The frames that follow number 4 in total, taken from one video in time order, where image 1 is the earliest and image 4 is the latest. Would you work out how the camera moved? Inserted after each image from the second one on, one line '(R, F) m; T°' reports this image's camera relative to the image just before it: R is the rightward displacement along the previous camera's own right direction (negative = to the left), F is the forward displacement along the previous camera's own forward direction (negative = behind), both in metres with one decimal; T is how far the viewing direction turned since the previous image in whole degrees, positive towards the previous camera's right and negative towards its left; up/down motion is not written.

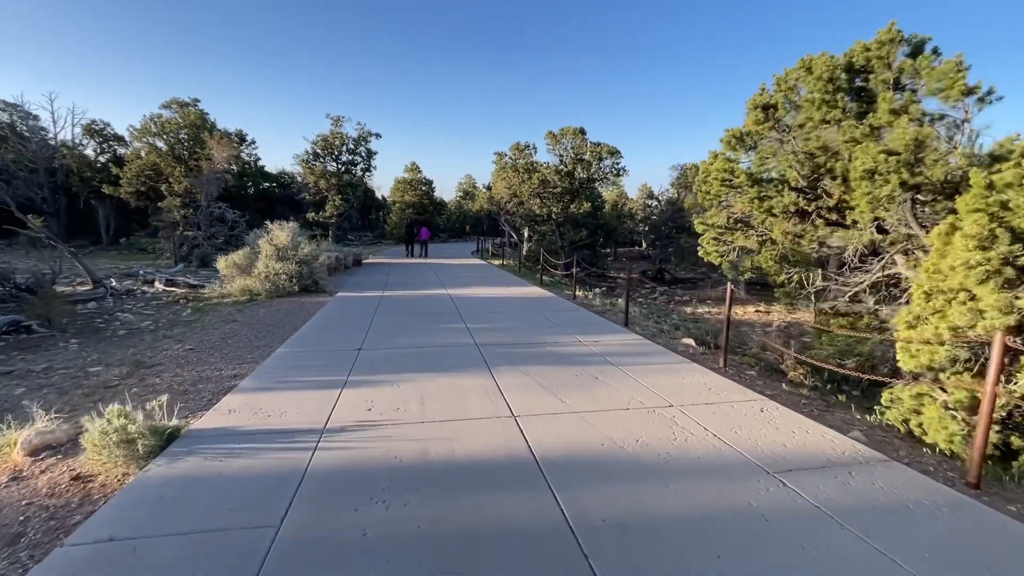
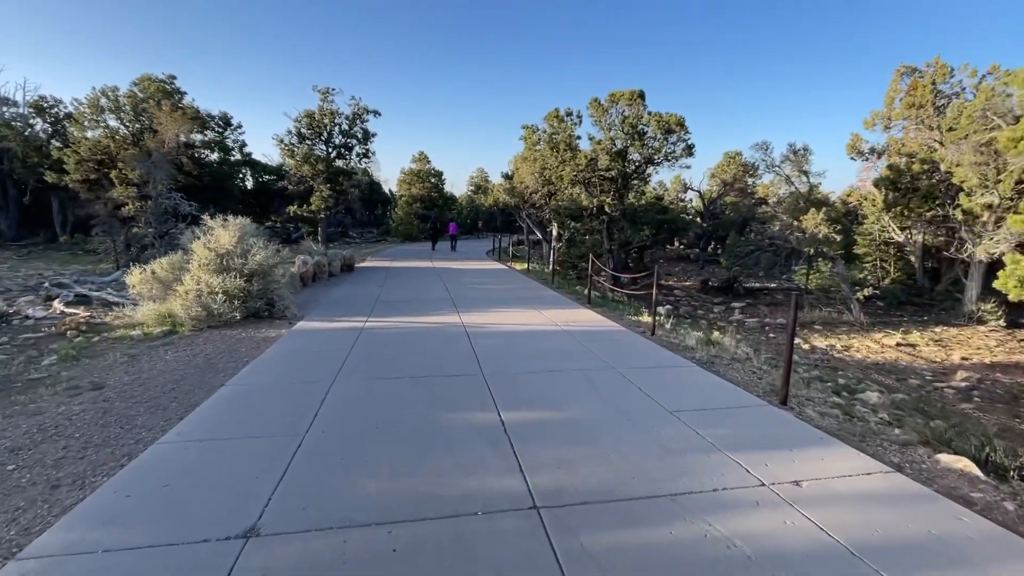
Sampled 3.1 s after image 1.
(-0.6, +4.1) m; -1°
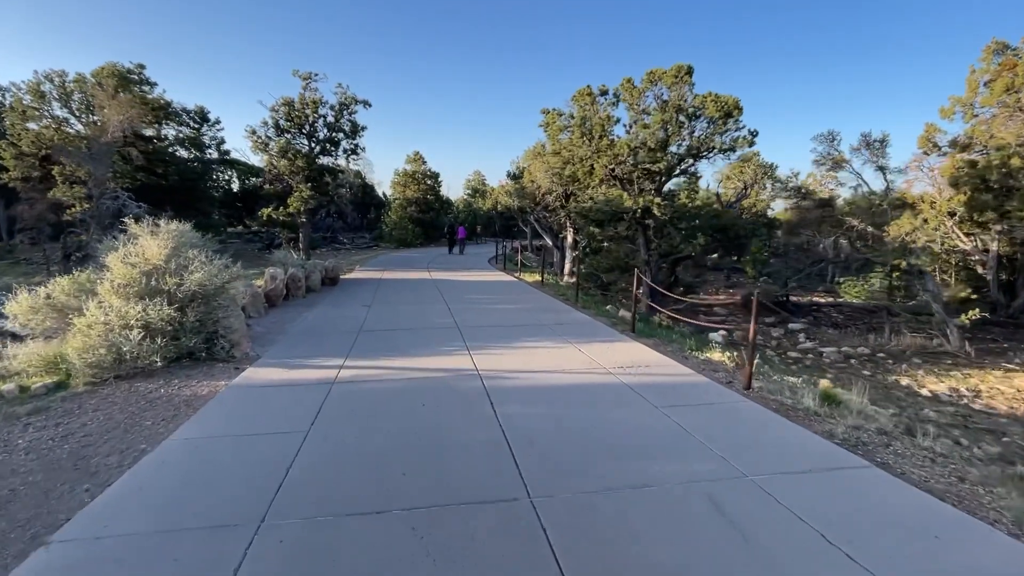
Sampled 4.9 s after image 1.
(-0.5, +2.4) m; +1°
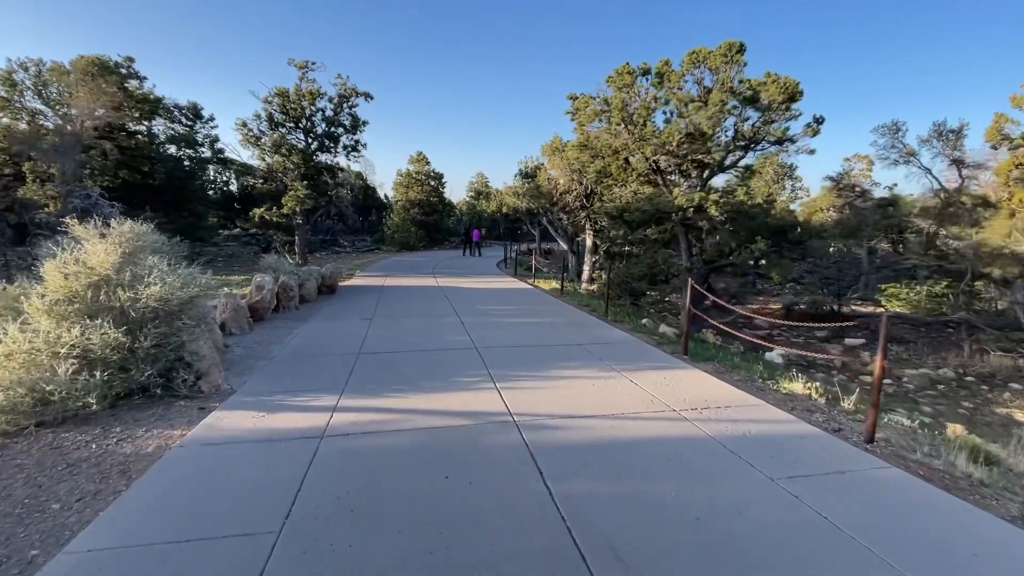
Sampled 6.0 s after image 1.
(-0.4, +1.4) m; 0°
